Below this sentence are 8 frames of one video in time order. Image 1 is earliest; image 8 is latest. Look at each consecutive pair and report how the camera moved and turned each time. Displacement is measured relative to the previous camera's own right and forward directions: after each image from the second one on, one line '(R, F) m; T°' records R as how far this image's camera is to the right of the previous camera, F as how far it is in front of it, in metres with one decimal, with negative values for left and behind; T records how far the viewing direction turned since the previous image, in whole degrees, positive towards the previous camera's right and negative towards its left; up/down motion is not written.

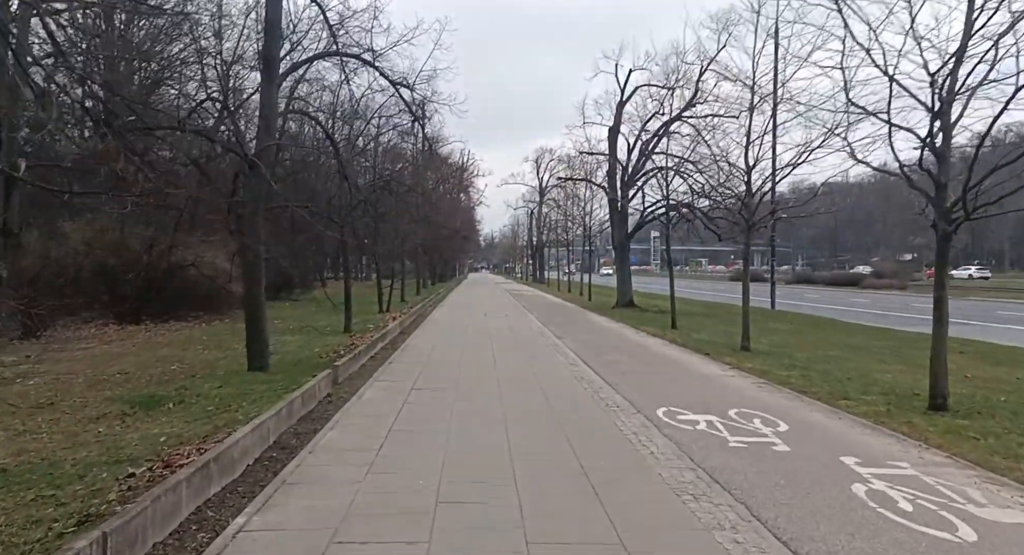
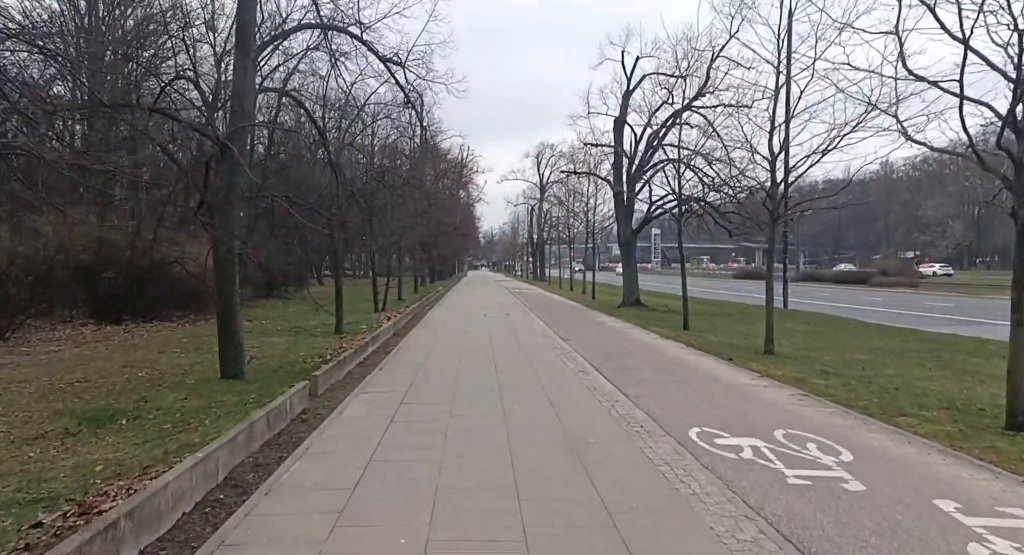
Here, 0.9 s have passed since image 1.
(-0.1, +1.2) m; 0°
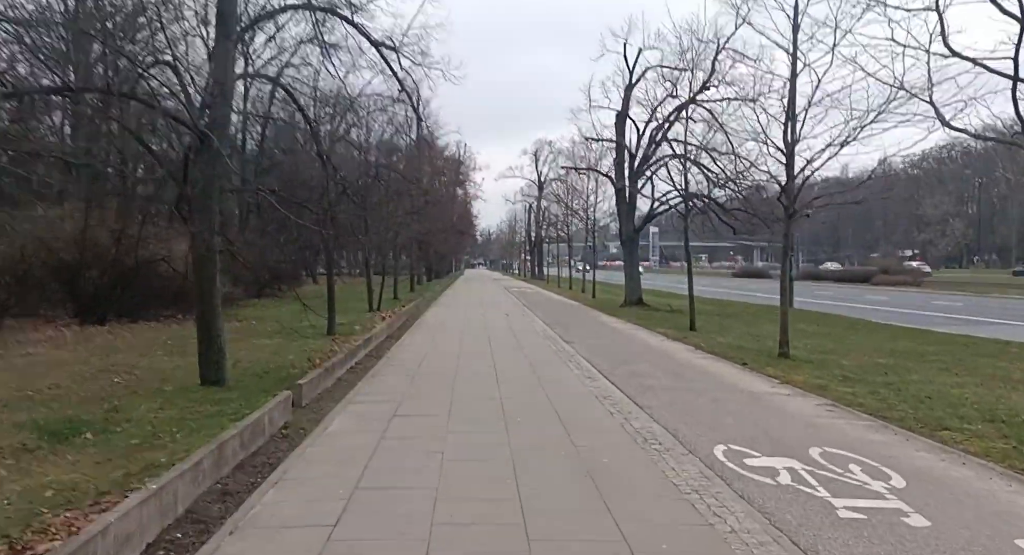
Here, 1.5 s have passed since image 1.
(-0.1, +0.7) m; 0°
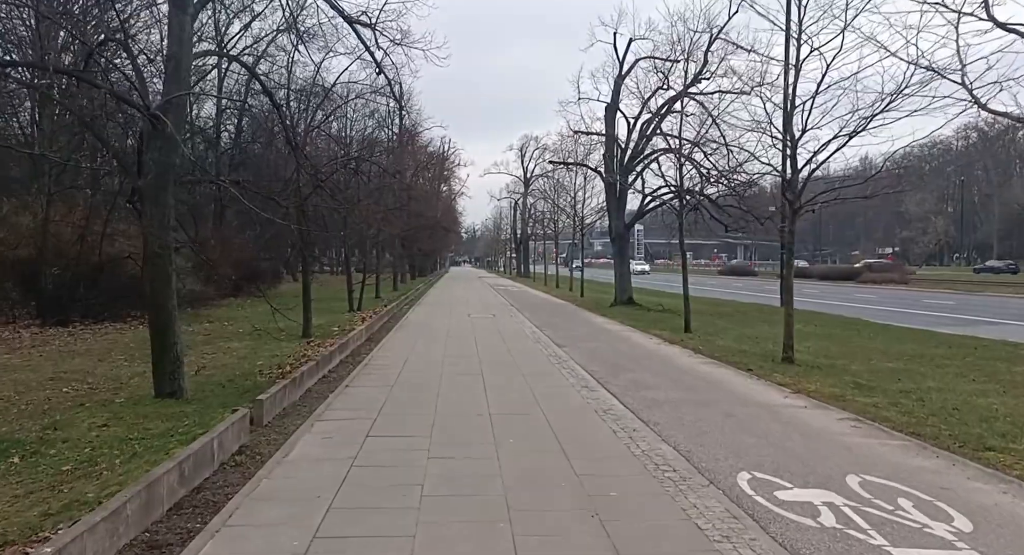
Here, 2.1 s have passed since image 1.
(0.0, +0.8) m; +1°
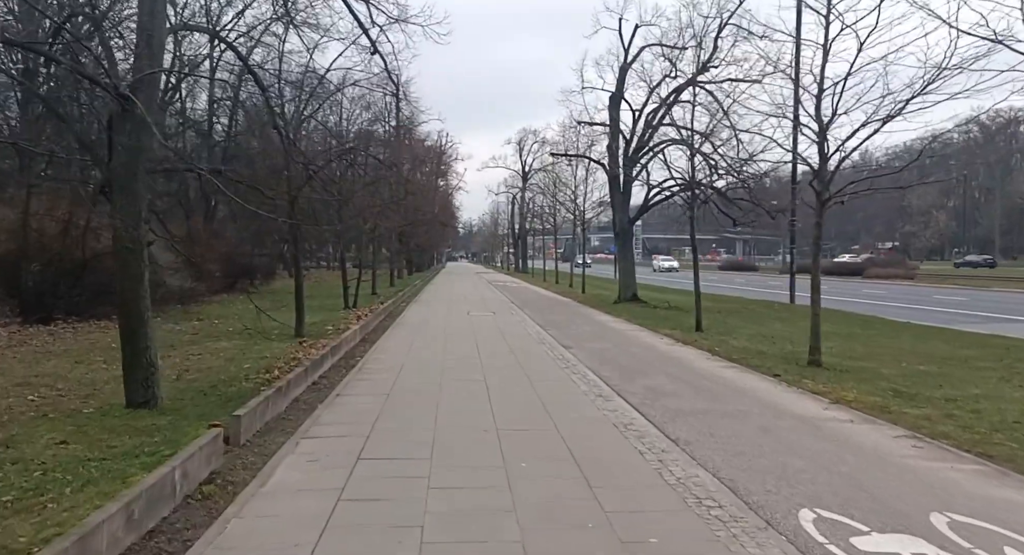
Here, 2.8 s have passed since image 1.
(-0.1, +0.8) m; 0°
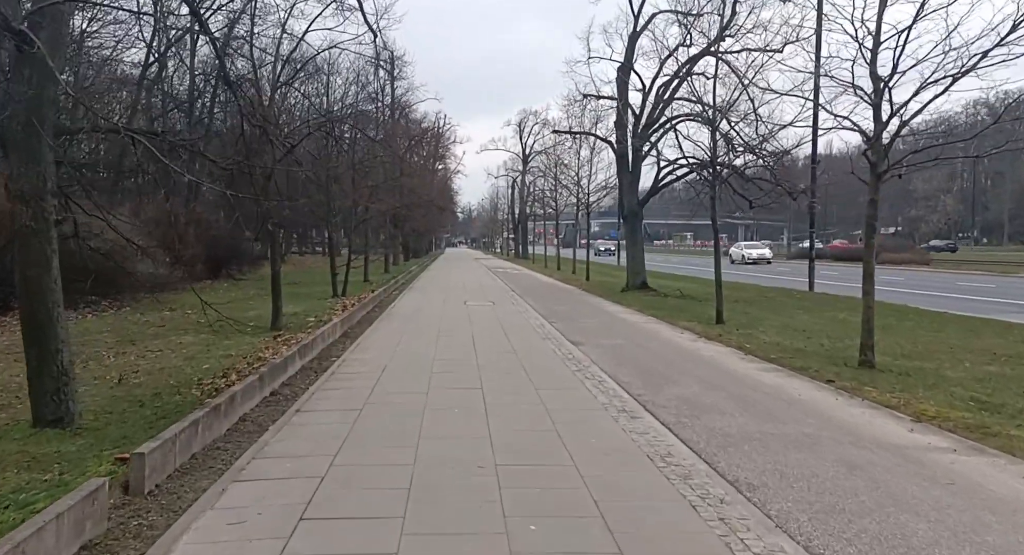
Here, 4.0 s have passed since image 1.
(0.0, +1.5) m; 0°
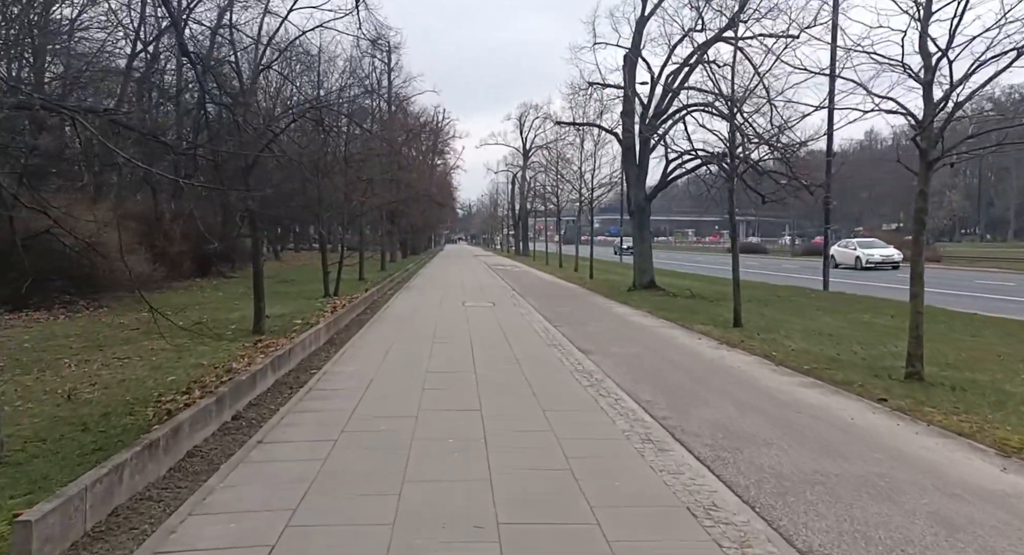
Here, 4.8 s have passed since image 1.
(0.0, +1.0) m; 0°
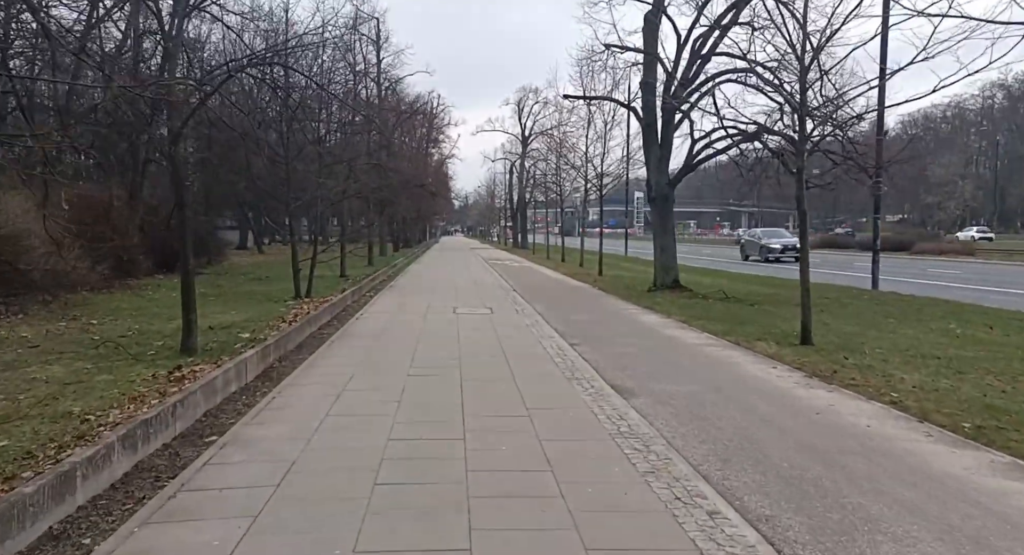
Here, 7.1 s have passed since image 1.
(-0.1, +2.9) m; 0°
